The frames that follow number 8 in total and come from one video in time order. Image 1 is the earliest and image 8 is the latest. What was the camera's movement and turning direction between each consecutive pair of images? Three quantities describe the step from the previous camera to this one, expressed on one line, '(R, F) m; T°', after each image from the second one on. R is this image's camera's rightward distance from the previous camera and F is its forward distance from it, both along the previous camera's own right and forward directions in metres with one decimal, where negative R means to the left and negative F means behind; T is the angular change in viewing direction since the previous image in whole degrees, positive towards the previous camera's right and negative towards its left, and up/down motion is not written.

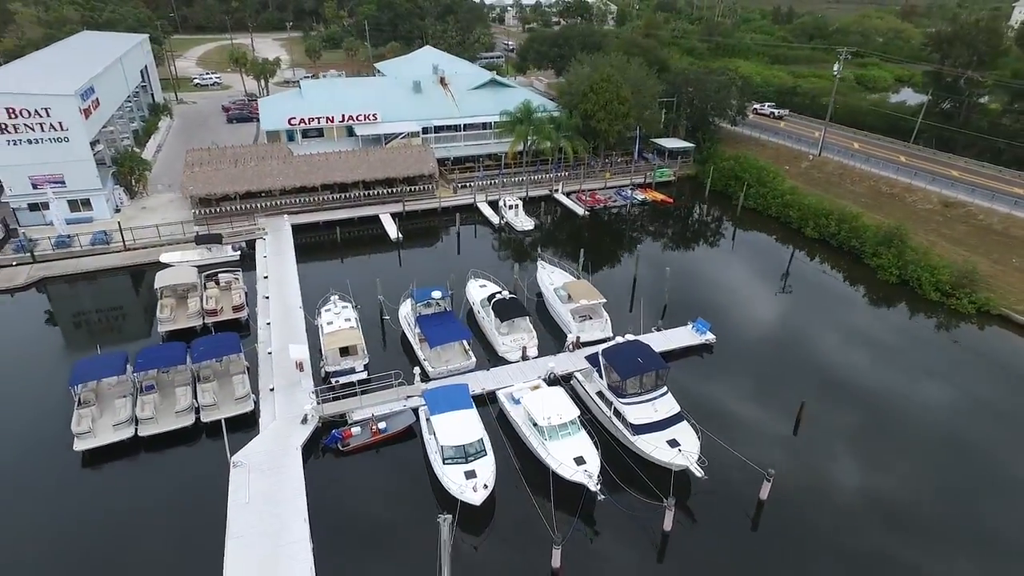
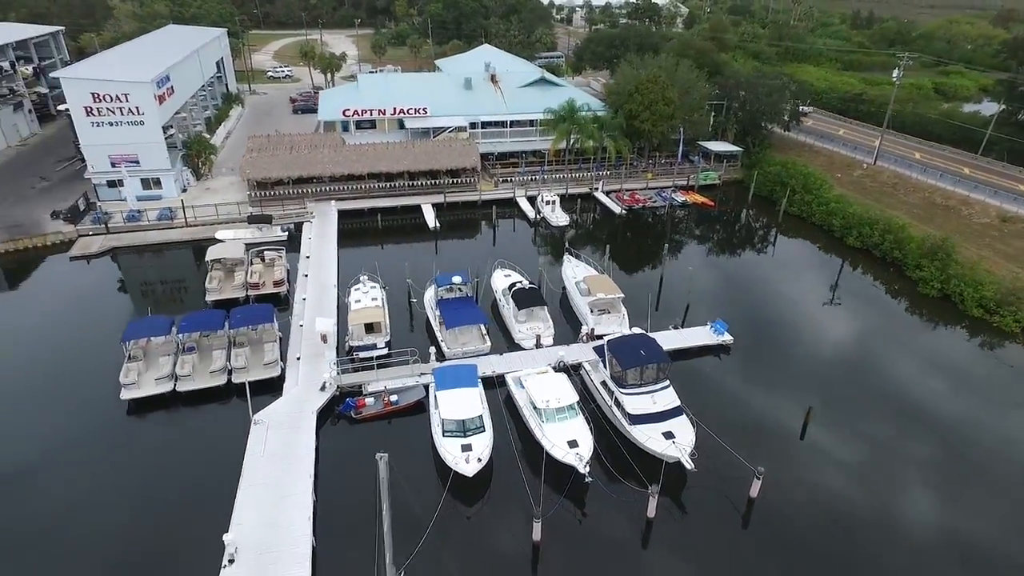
(+1.9, -0.9) m; -6°
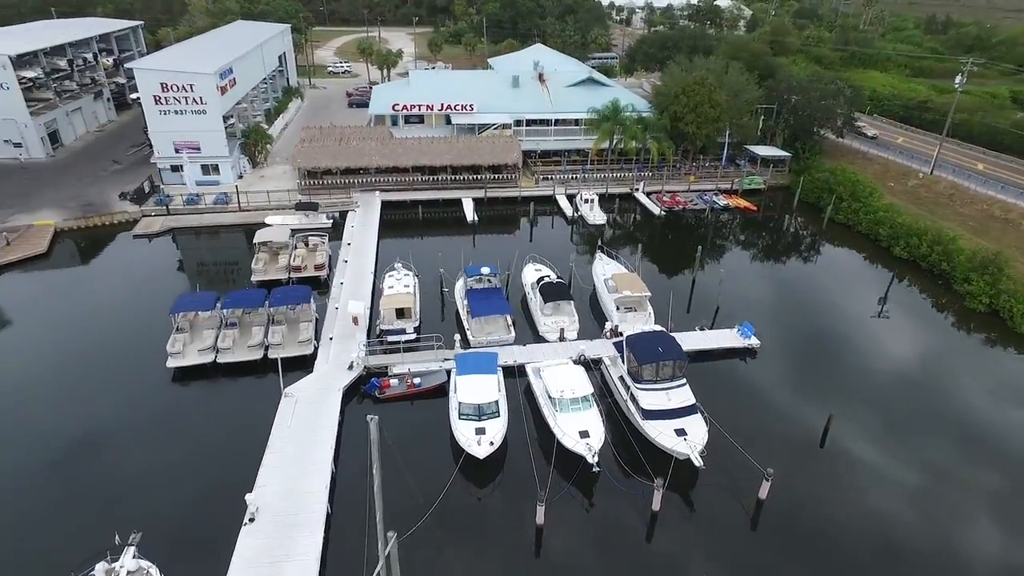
(+1.1, -0.6) m; -5°
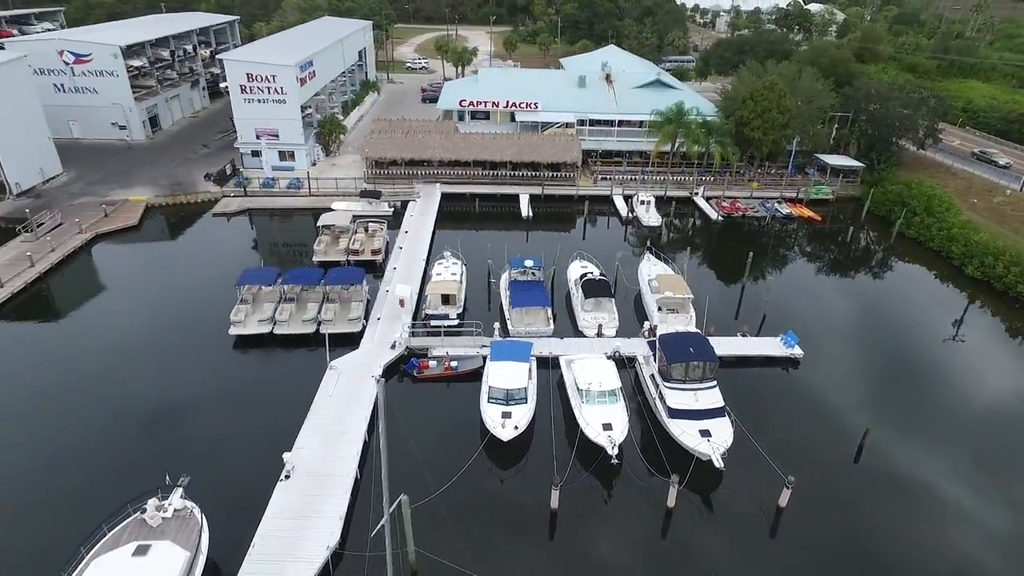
(+1.3, -0.7) m; -6°
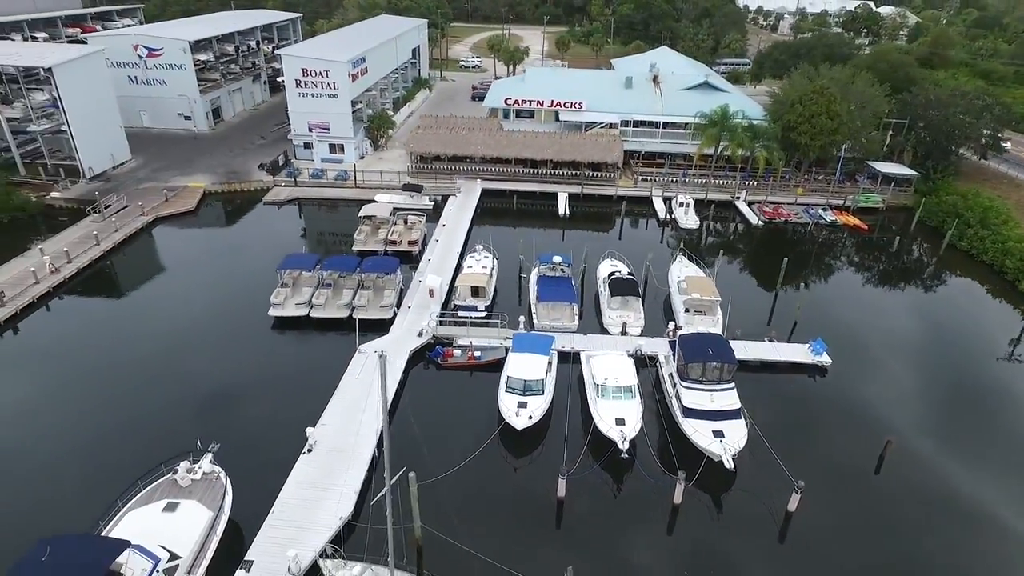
(+1.1, -0.6) m; -5°
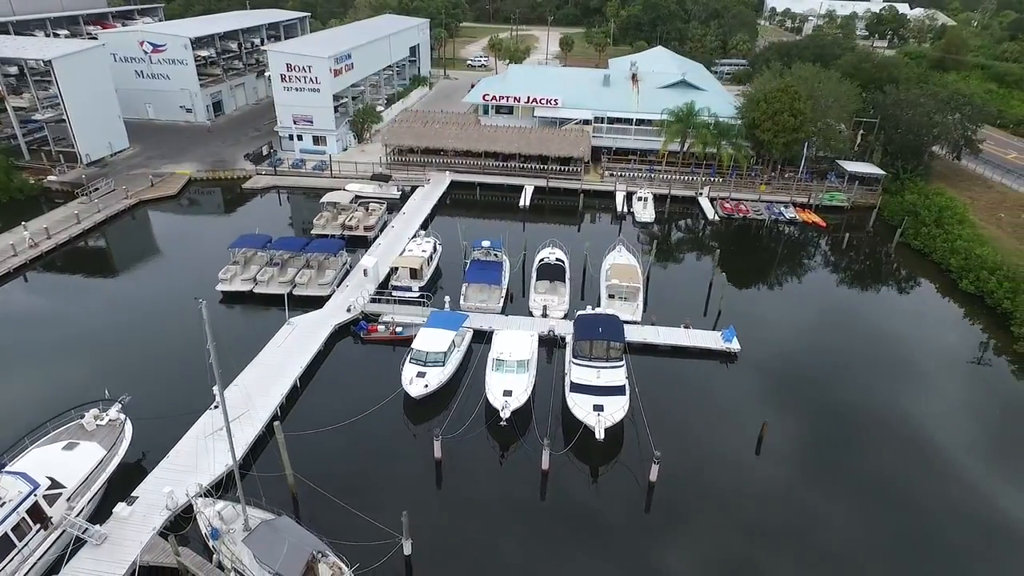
(+5.3, -1.2) m; -3°
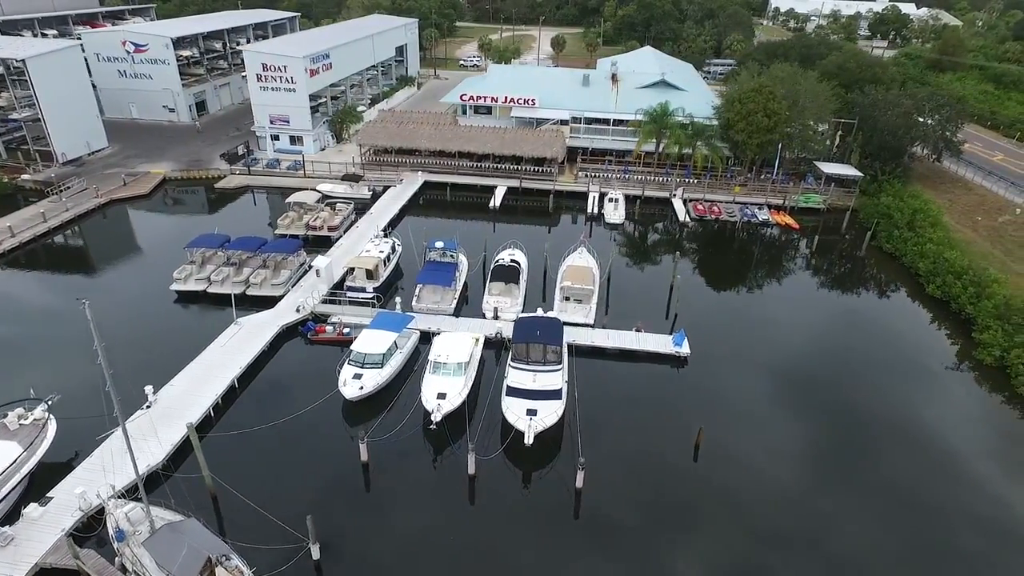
(+2.8, +0.3) m; -1°
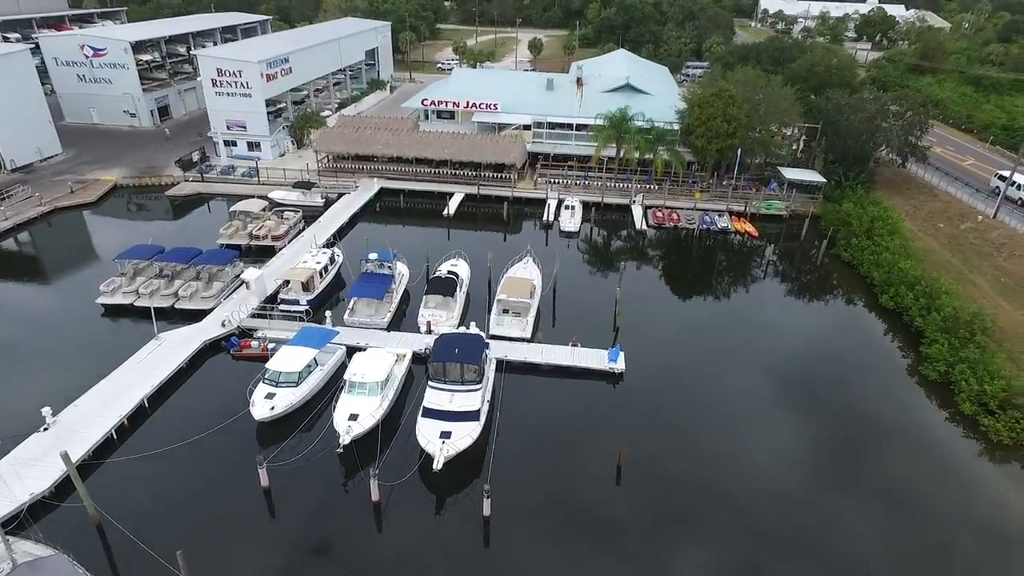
(+3.0, +1.0) m; 0°
